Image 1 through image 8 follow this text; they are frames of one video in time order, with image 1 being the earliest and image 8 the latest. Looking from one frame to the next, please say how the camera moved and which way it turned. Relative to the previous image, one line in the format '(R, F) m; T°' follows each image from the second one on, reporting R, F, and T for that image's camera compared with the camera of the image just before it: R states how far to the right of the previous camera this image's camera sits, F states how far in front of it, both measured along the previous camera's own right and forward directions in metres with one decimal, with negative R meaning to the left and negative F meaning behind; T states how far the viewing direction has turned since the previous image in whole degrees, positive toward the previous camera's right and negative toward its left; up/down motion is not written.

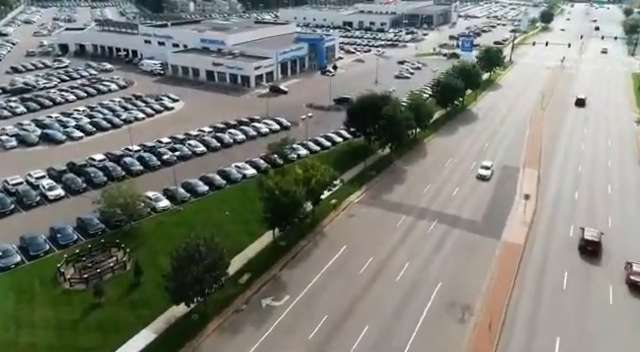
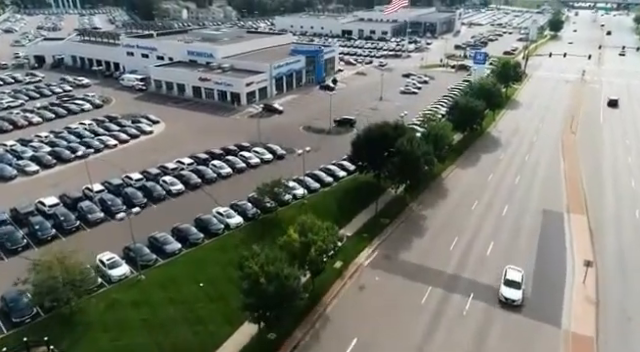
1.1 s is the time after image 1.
(-0.2, +7.5) m; 0°
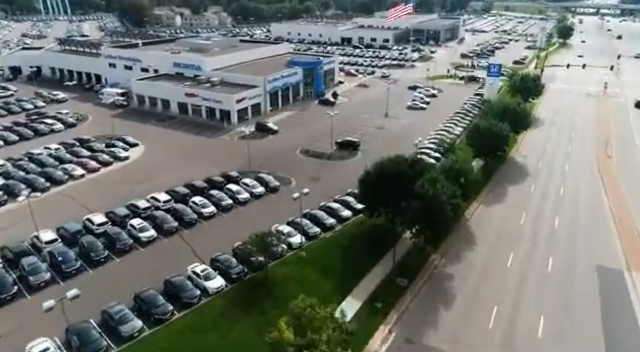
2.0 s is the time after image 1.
(-0.2, +6.7) m; 0°
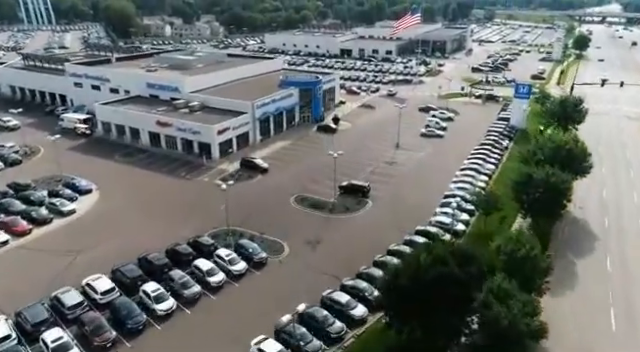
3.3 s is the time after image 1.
(-0.2, +10.3) m; 0°
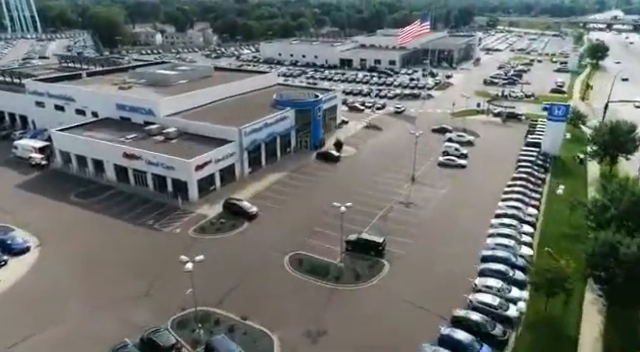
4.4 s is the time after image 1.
(-0.3, +8.7) m; 0°
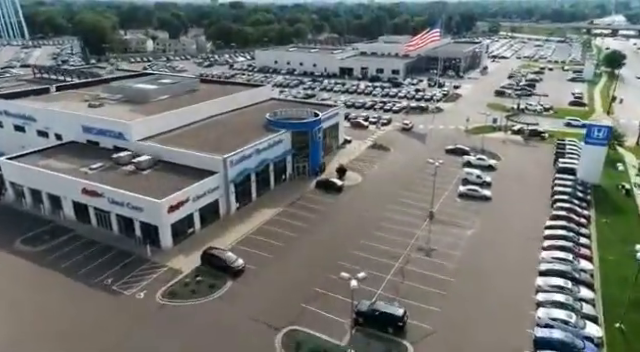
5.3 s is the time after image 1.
(-0.2, +7.2) m; 0°
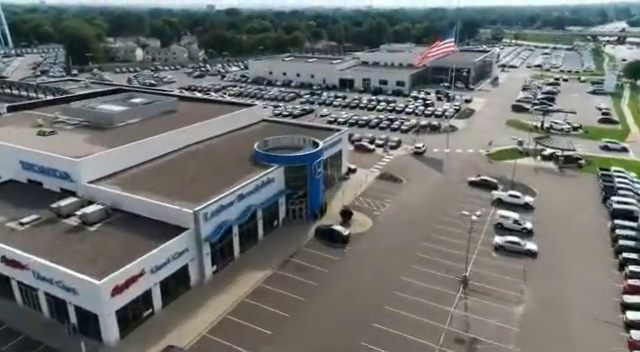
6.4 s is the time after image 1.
(-0.2, +8.8) m; 0°
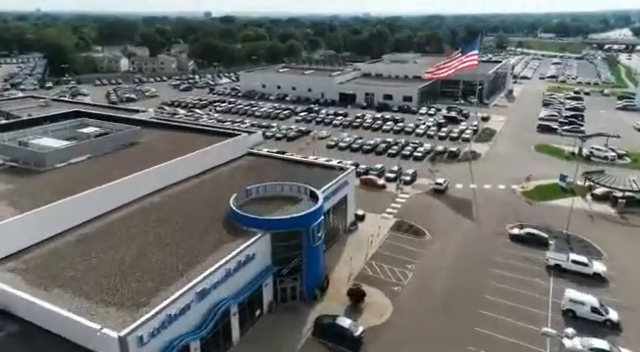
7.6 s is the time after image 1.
(-0.2, +10.5) m; 0°
